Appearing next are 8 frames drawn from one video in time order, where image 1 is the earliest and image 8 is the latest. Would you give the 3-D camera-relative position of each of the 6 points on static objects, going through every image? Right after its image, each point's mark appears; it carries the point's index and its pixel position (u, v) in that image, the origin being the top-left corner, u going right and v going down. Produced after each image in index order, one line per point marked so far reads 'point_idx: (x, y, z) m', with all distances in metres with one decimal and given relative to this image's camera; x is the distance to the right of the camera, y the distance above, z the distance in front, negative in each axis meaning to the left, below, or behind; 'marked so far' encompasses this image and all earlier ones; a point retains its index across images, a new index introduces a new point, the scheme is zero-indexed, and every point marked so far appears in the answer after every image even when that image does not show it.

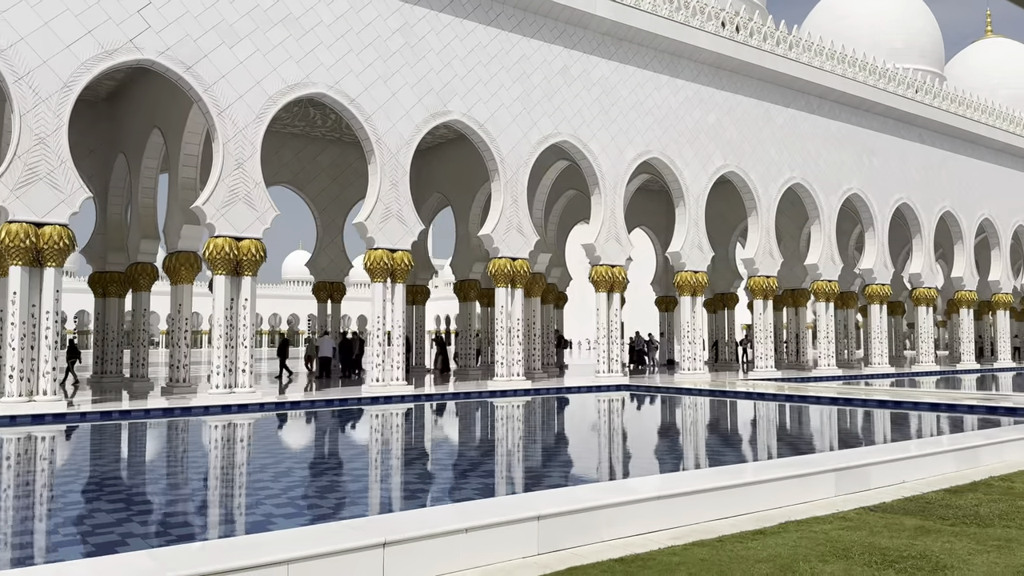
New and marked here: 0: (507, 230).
0: (-0.1, +0.8, +10.7) m
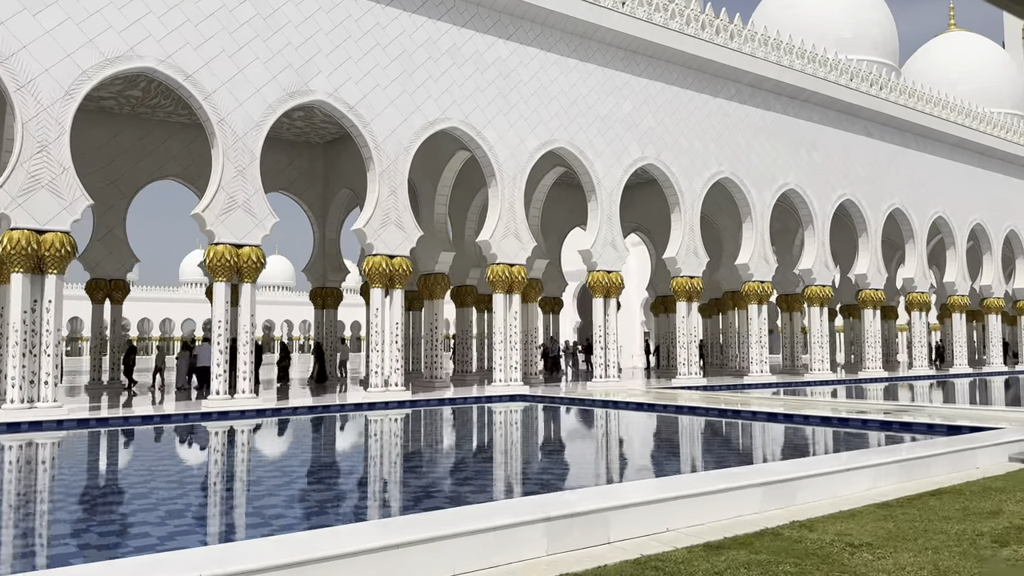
0: (-1.5, +0.8, +9.7) m
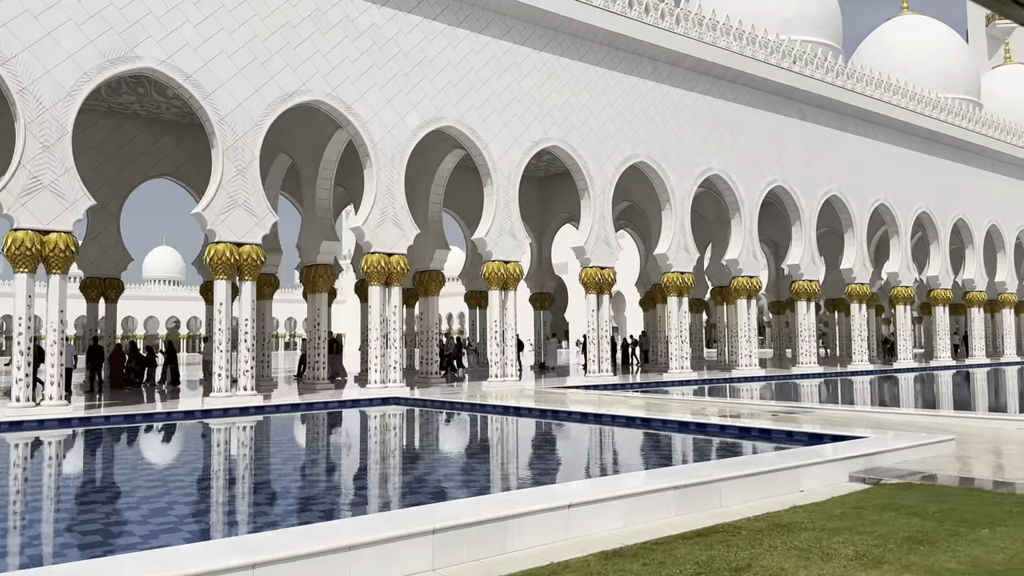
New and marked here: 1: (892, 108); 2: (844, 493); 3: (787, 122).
0: (-3.0, +0.8, +8.7) m
1: (+7.7, +3.6, +16.6) m
2: (+1.5, -1.0, +3.8) m
3: (+5.0, +3.0, +15.0) m
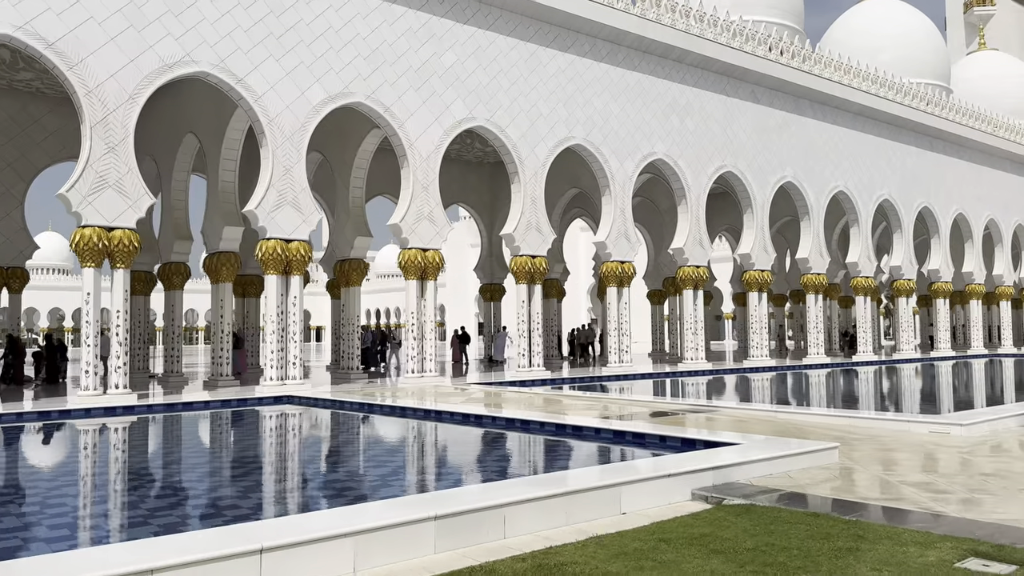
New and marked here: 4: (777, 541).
0: (-4.0, +1.0, +8.0) m
1: (+6.6, +3.8, +16.0) m
2: (+0.6, -0.9, +3.1) m
3: (+3.9, +3.2, +14.3) m
4: (+0.9, -0.8, +2.7) m
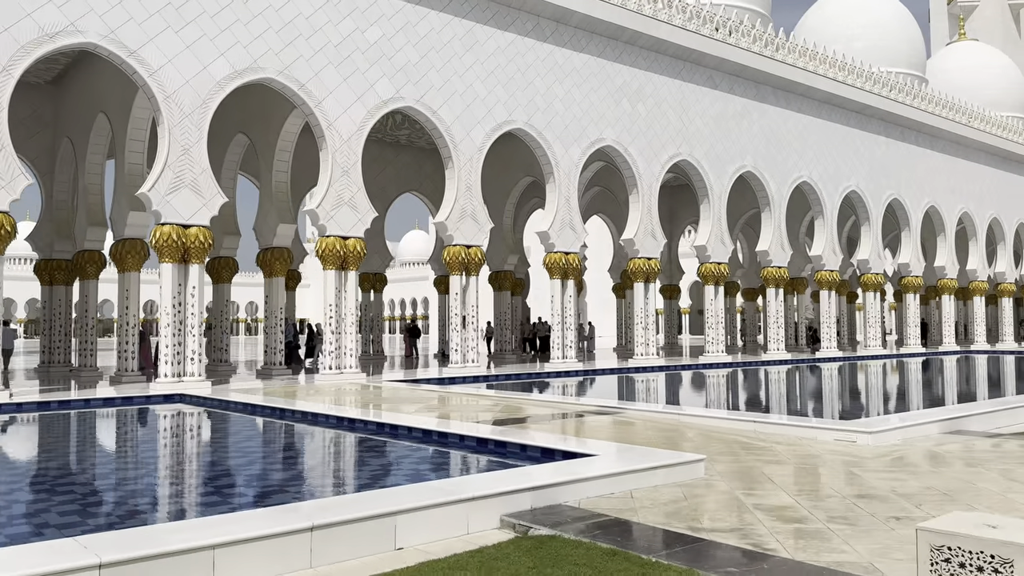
0: (-4.8, +1.1, +7.3) m
1: (+5.7, +4.0, +15.4) m
2: (-0.2, -0.8, +2.6) m
3: (+3.0, +3.3, +13.7) m
4: (+0.1, -0.8, +2.1) m
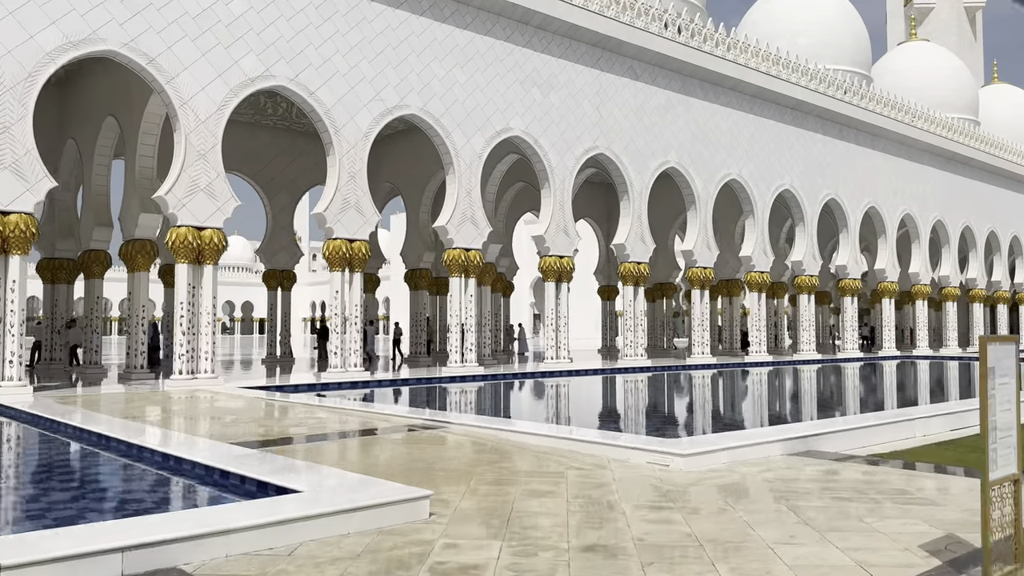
0: (-6.1, +1.1, +6.4) m
1: (+4.3, +3.9, +14.8) m
2: (-1.3, -0.8, +1.8) m
3: (+1.6, +3.3, +13.0) m
4: (-1.0, -0.7, +1.3) m
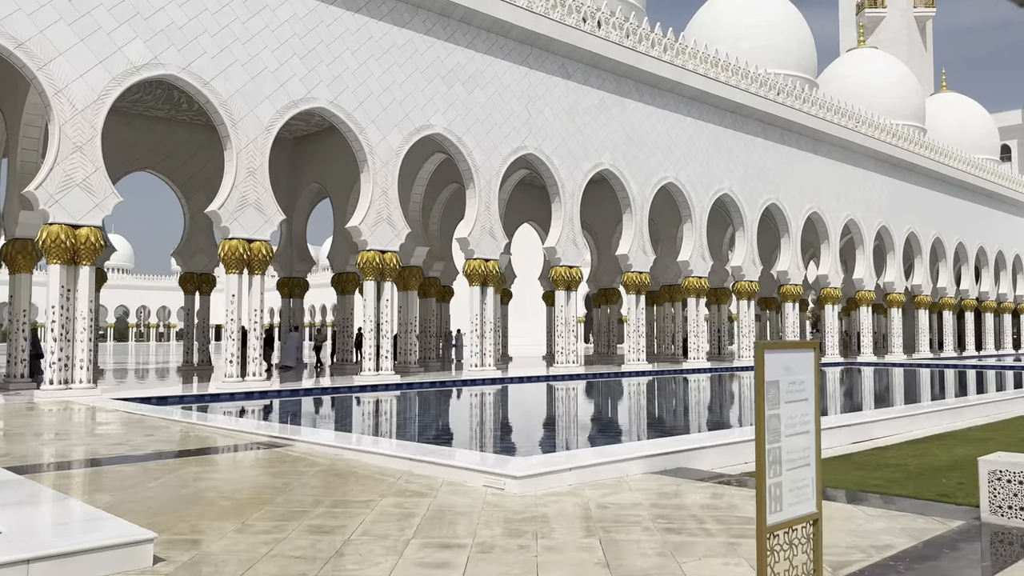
0: (-7.0, +1.1, +5.7) m
1: (+3.1, +3.8, +14.5) m
2: (-2.0, -0.8, +1.2) m
3: (+0.5, +3.2, +12.6) m
4: (-1.7, -0.7, +0.8) m
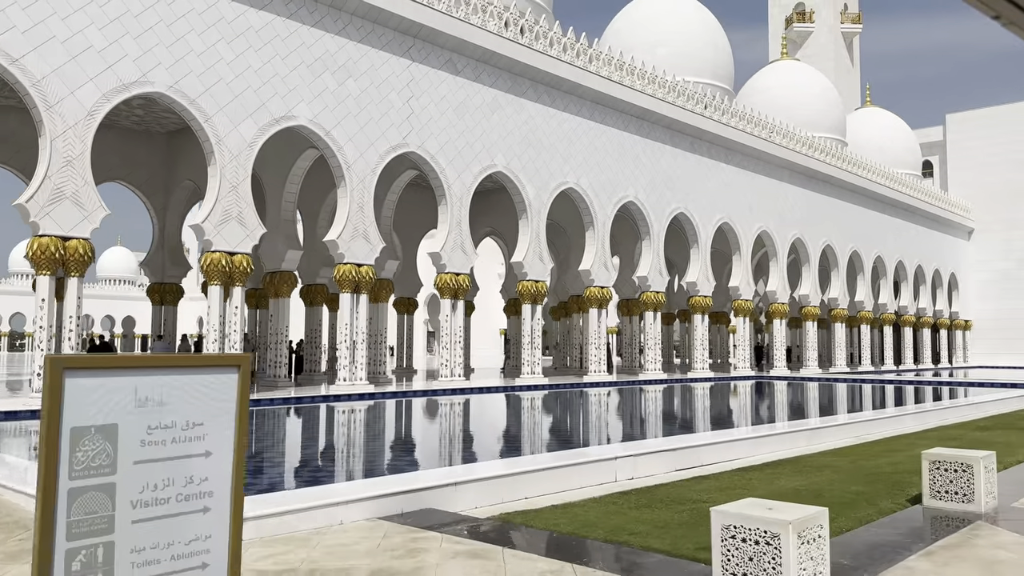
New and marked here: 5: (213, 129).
0: (-8.2, +1.2, +4.5) m
1: (+1.3, +3.7, +14.0) m
2: (-3.1, -0.7, +0.3) m
3: (-1.2, +3.1, +11.9) m
4: (-2.7, -0.6, -0.1) m
5: (-3.4, +1.8, +9.5) m
